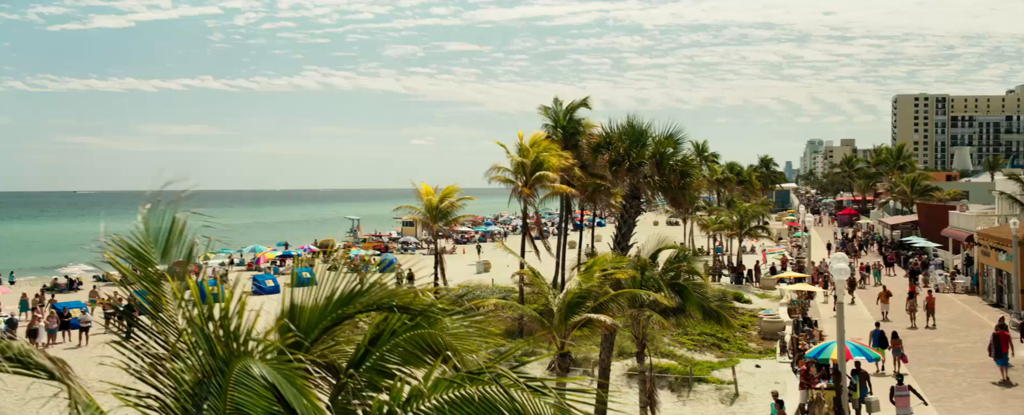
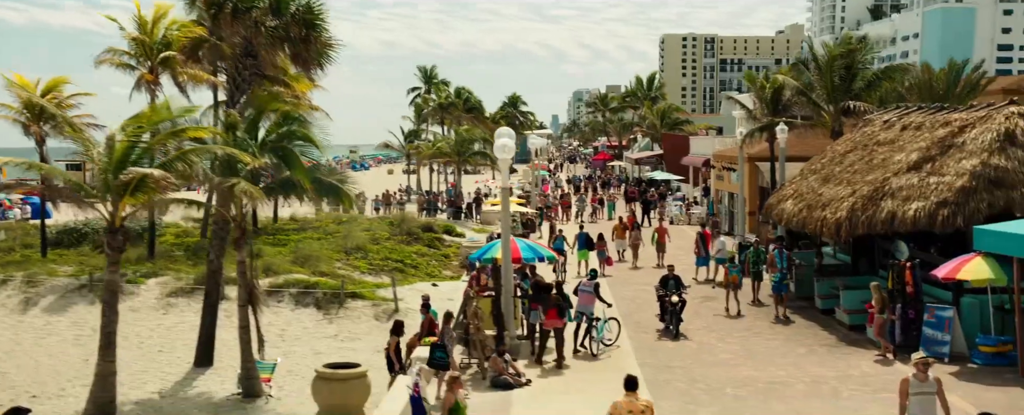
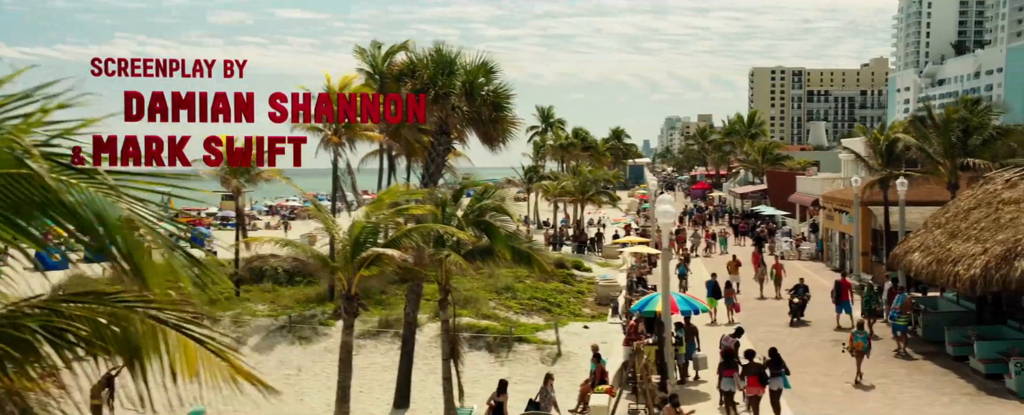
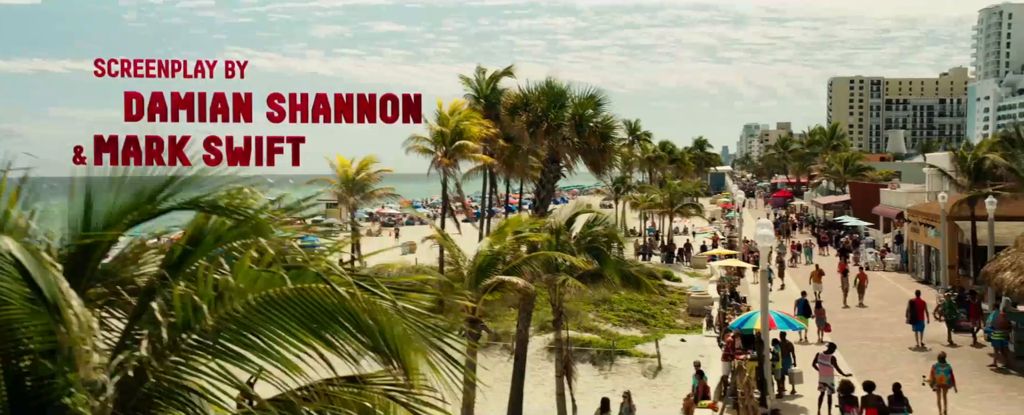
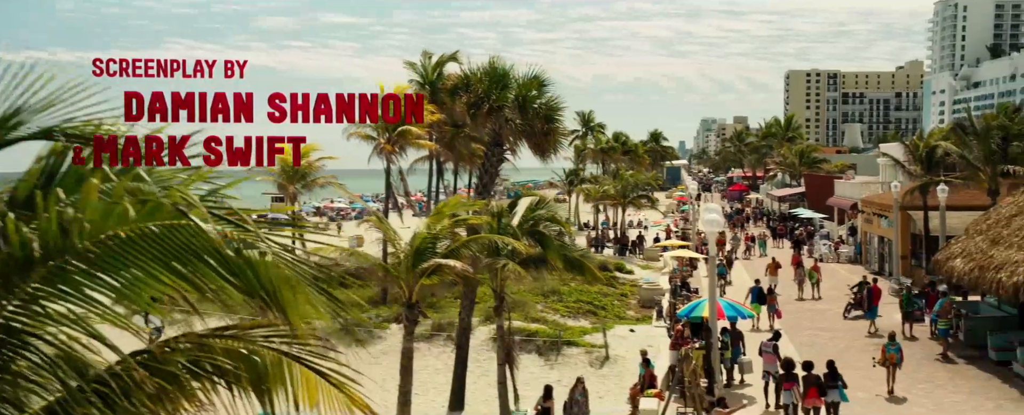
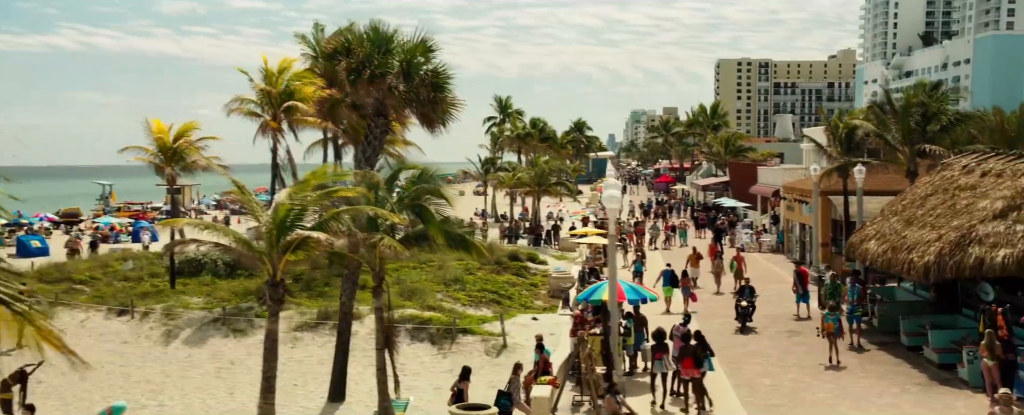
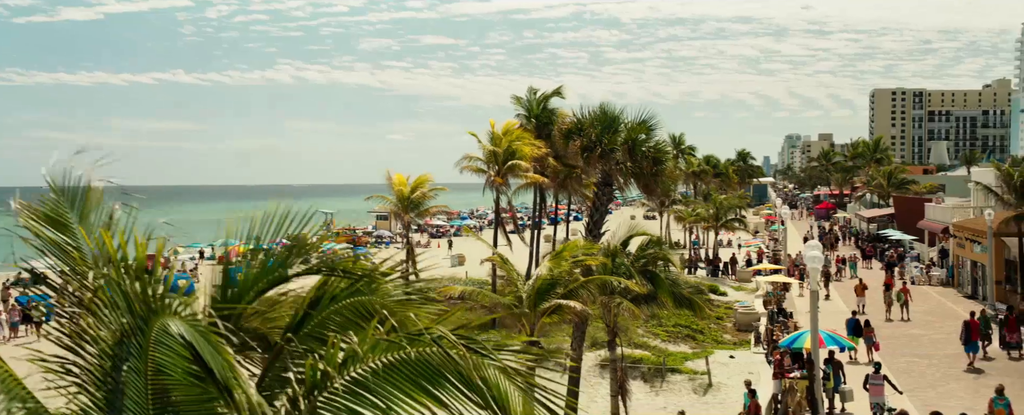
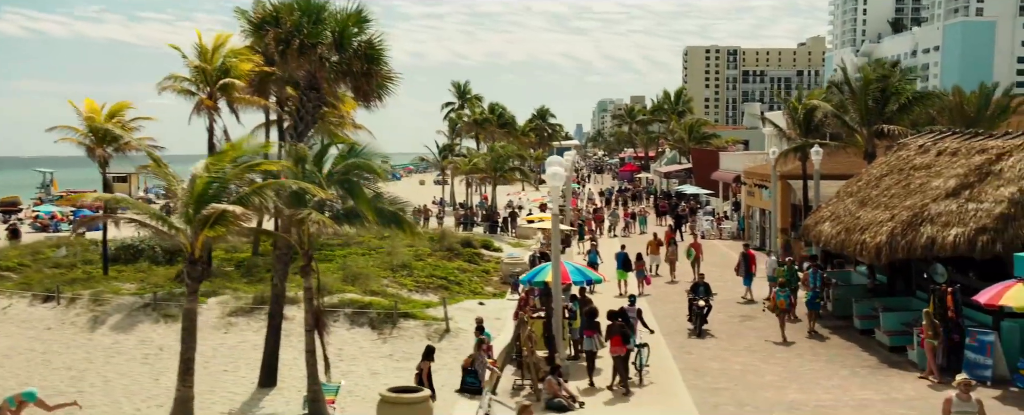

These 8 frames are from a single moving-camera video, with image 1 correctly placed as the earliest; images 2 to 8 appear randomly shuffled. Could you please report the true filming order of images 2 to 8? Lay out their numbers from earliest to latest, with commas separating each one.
7, 4, 5, 3, 6, 8, 2
